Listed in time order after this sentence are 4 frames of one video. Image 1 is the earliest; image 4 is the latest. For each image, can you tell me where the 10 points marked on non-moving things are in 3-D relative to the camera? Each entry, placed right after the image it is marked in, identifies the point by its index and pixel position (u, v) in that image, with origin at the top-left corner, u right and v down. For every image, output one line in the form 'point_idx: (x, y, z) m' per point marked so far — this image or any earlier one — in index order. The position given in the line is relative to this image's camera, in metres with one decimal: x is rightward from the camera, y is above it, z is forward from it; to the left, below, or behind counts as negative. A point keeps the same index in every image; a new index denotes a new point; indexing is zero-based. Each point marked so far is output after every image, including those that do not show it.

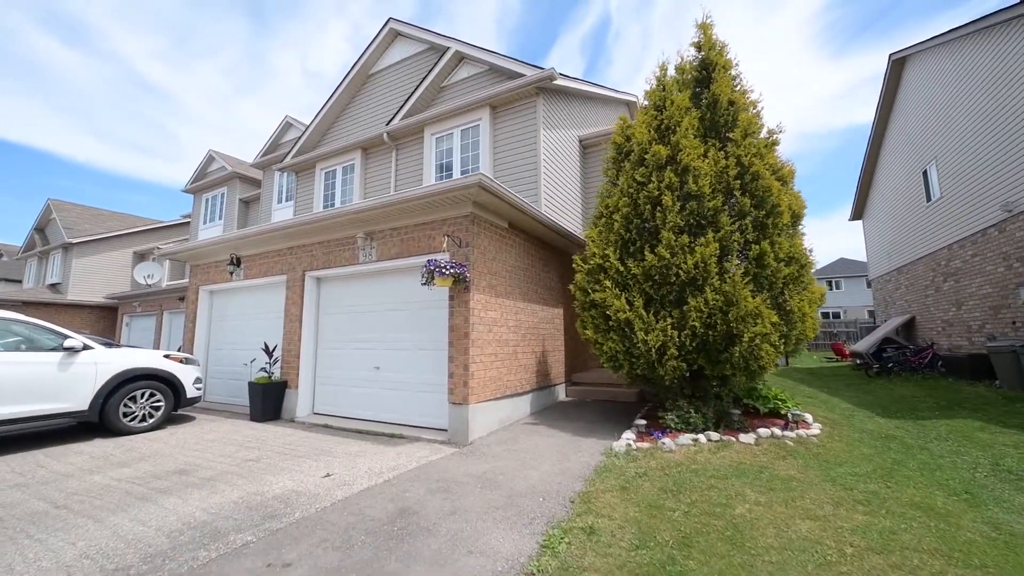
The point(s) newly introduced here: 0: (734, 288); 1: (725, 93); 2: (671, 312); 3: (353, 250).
0: (+2.8, 0.0, +5.1) m
1: (+3.1, +2.9, +6.0) m
2: (+2.1, -0.3, +5.3) m
3: (-2.7, +0.6, +7.0) m
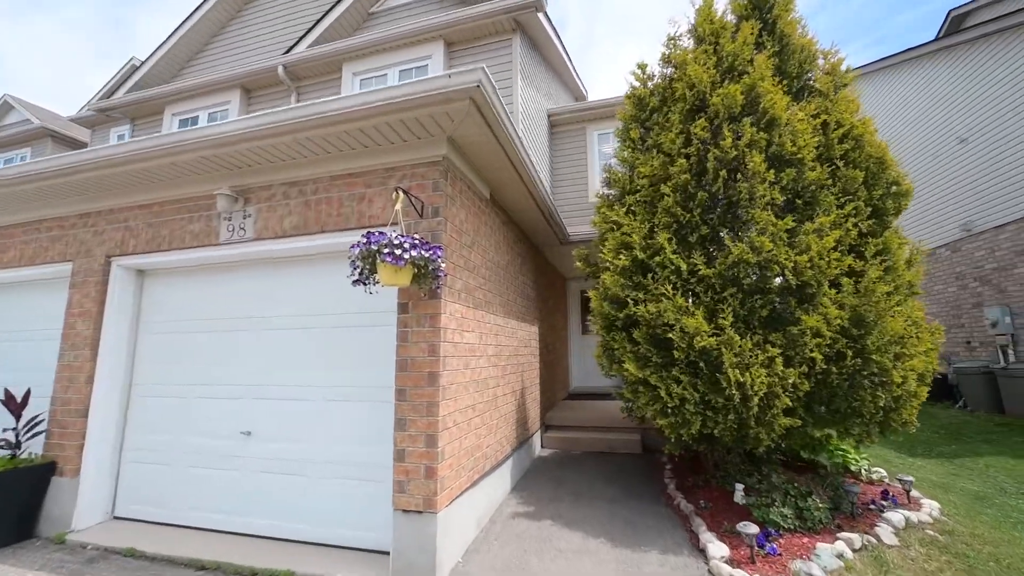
0: (+2.9, -0.1, +3.3) m
1: (+3.1, +2.7, +4.4) m
2: (+2.1, -0.4, +3.3) m
3: (-2.9, +0.6, +3.9) m
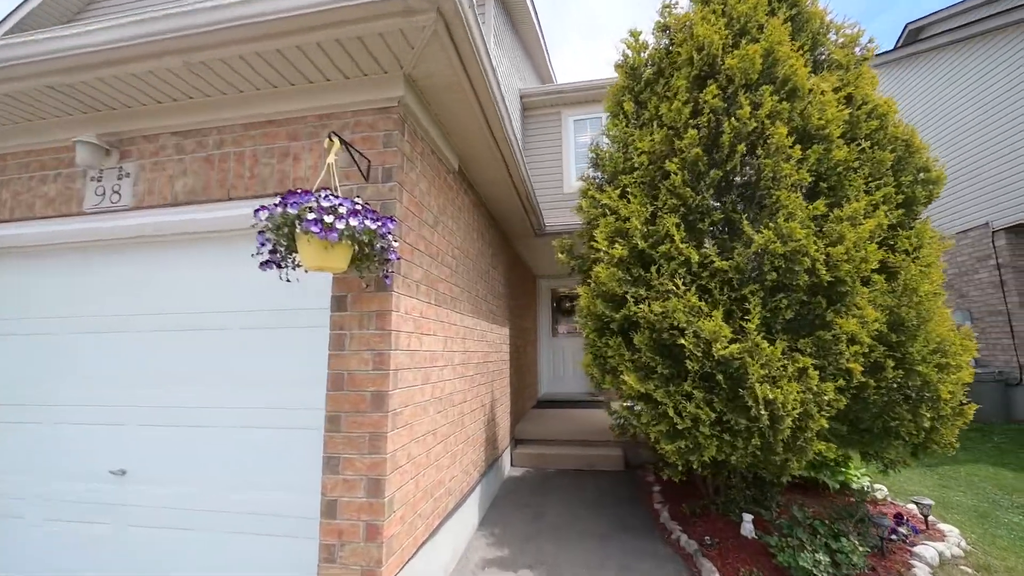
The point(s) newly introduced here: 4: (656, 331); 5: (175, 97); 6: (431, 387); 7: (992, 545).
0: (+2.7, -0.1, +2.8) m
1: (+2.8, +2.7, +3.9) m
2: (+2.0, -0.4, +2.8) m
3: (-3.1, +0.7, +2.9) m
4: (+1.0, -0.3, +2.9) m
5: (-2.1, +1.2, +2.6) m
6: (-0.5, -0.7, +2.8) m
7: (+4.0, -2.1, +3.4) m
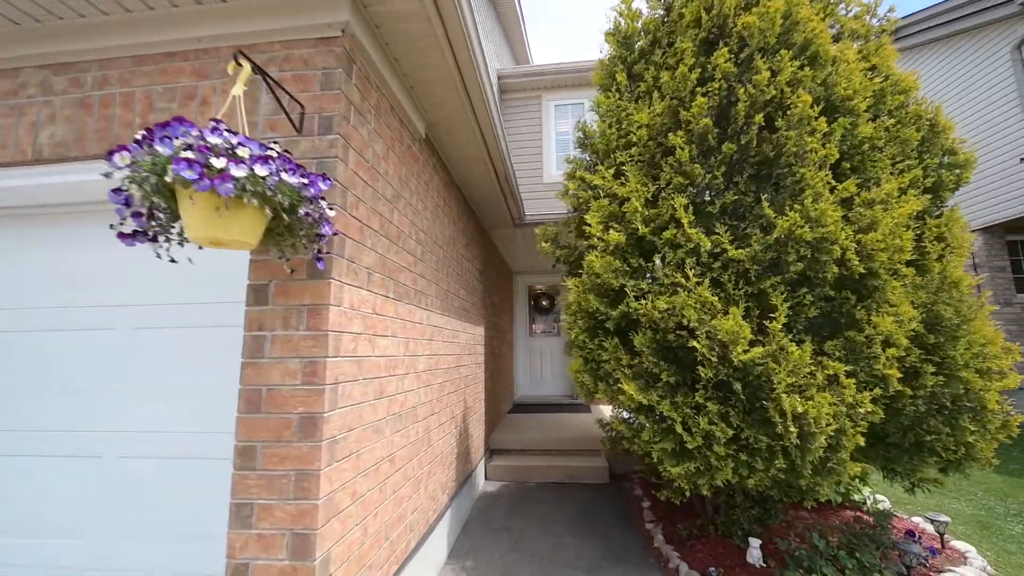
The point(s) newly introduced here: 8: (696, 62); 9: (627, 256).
0: (+2.6, -0.1, +2.4) m
1: (+2.7, +2.8, +3.5) m
2: (+1.8, -0.3, +2.4) m
3: (-3.2, +0.8, +2.1) m
4: (+0.9, -0.3, +2.5) m
5: (-2.2, +1.3, +1.9) m
6: (-0.7, -0.6, +2.2) m
7: (+3.8, -2.1, +3.1) m
8: (+1.3, +1.7, +3.0) m
9: (+0.8, +0.2, +2.7) m
